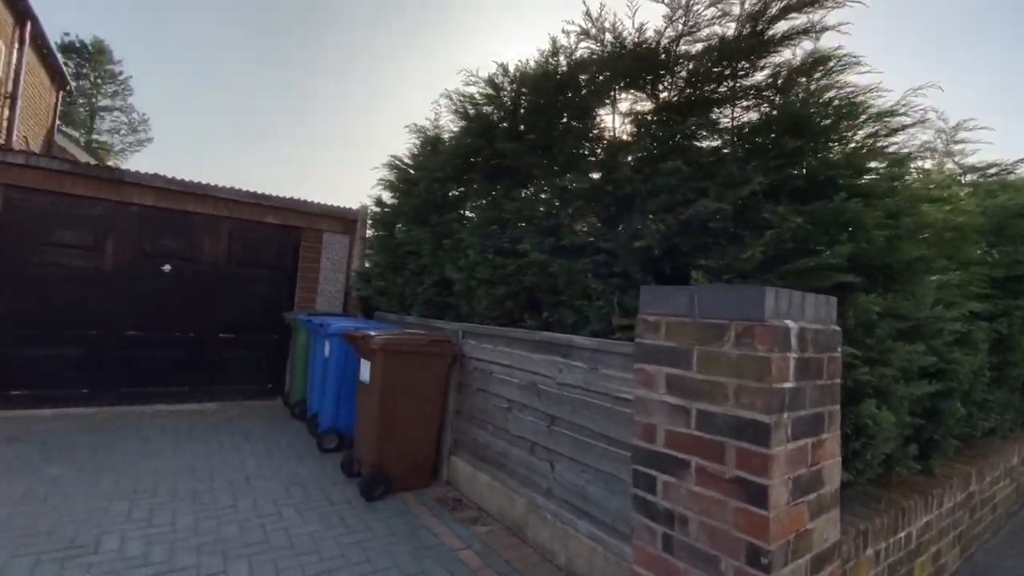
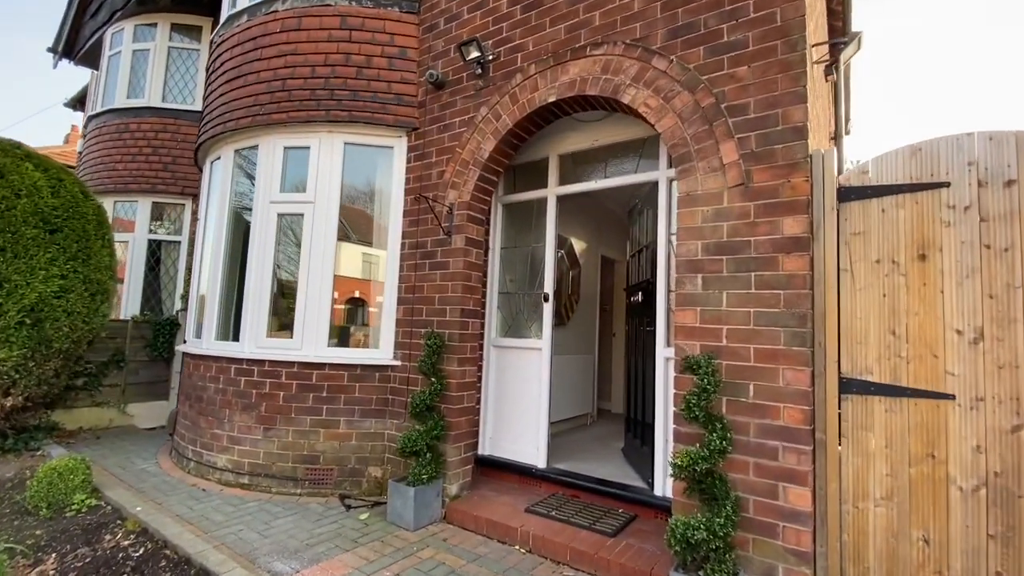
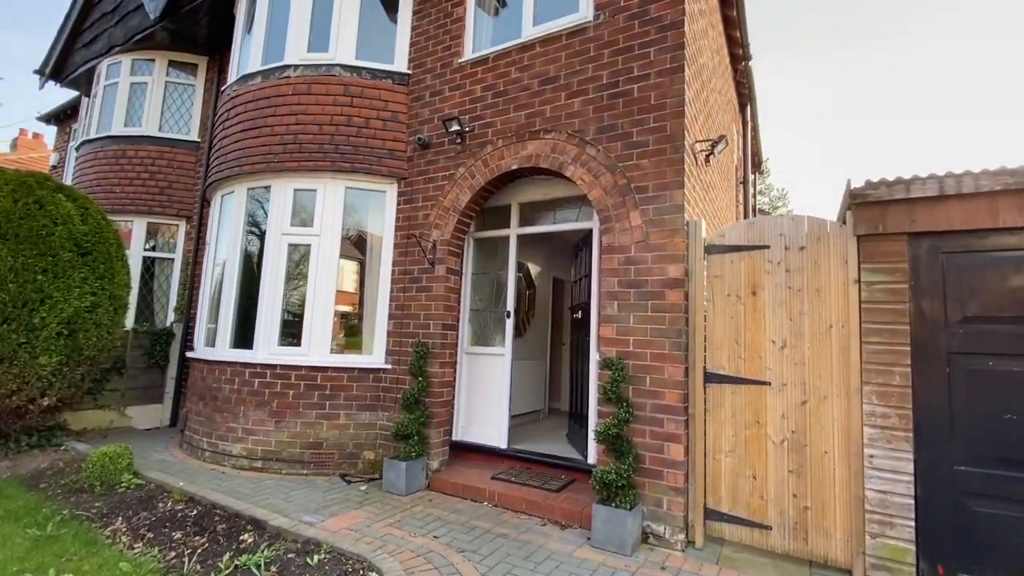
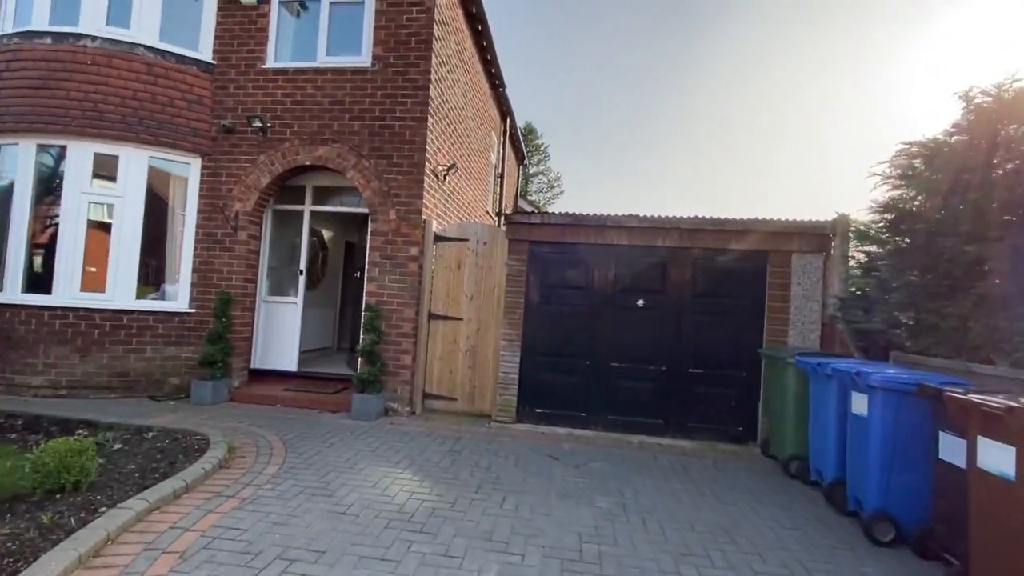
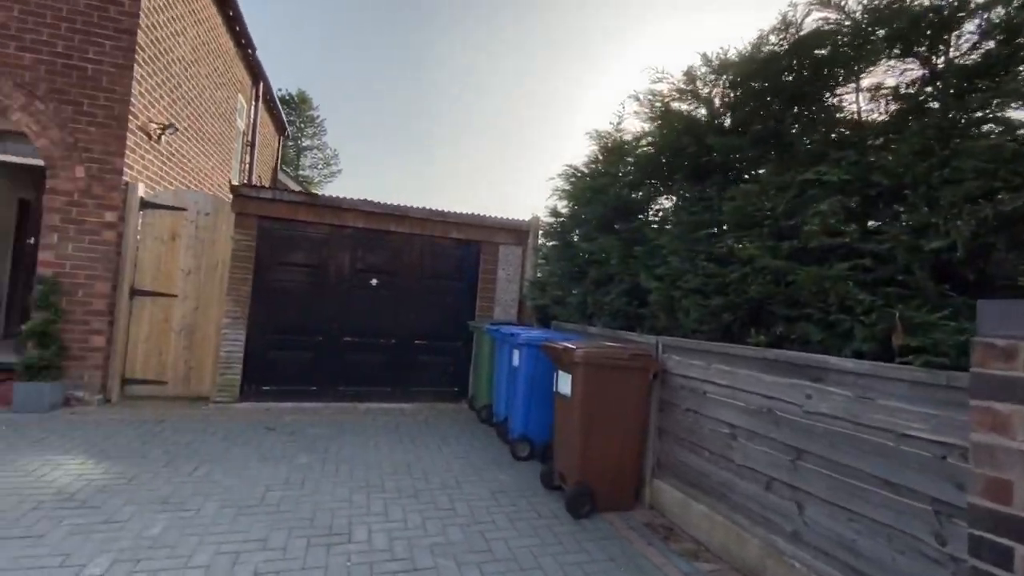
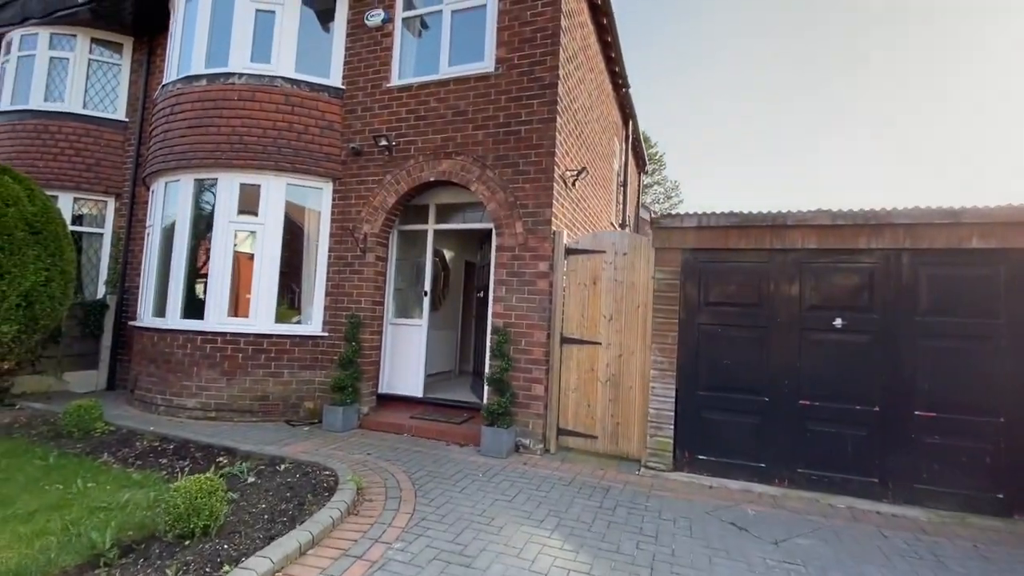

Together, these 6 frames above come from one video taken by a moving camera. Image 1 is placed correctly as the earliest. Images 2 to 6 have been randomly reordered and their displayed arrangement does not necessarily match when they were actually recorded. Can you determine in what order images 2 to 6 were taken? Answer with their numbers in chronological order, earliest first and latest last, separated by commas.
5, 4, 6, 3, 2
